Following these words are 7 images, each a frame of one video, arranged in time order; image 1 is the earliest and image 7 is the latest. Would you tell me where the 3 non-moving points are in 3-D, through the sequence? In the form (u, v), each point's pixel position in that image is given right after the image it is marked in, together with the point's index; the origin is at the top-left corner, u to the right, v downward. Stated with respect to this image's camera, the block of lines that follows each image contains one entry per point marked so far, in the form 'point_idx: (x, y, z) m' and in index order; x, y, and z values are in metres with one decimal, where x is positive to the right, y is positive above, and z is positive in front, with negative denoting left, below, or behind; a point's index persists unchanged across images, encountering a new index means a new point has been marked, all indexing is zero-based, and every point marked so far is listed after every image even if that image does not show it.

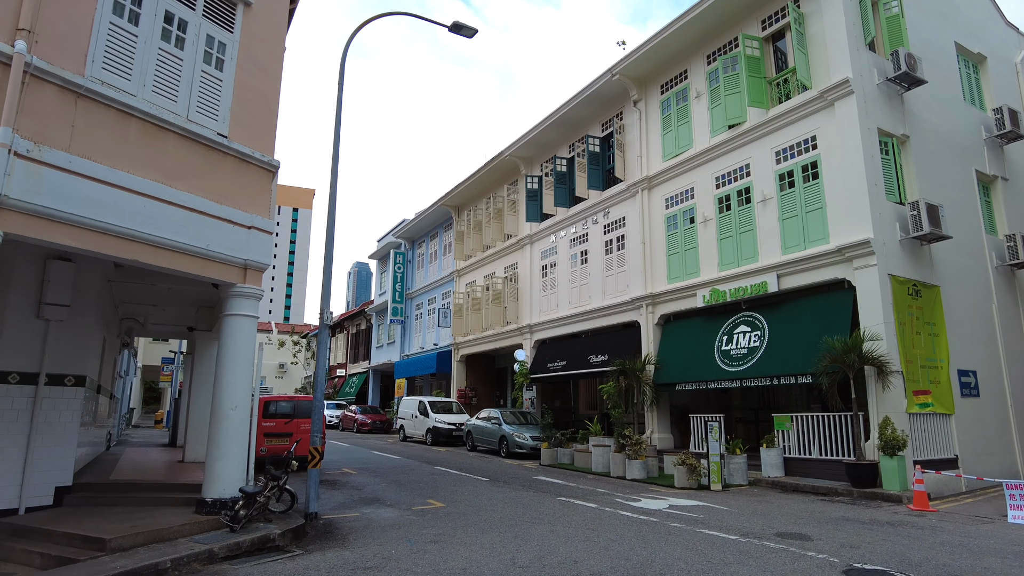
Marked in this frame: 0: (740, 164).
0: (+5.9, +3.2, +16.1) m
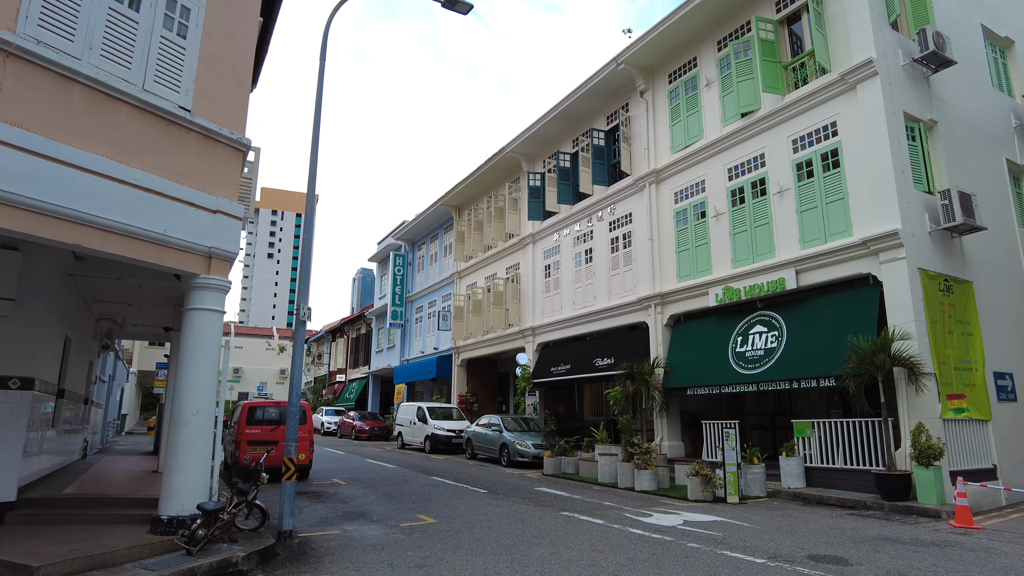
0: (+5.9, +3.2, +15.1) m
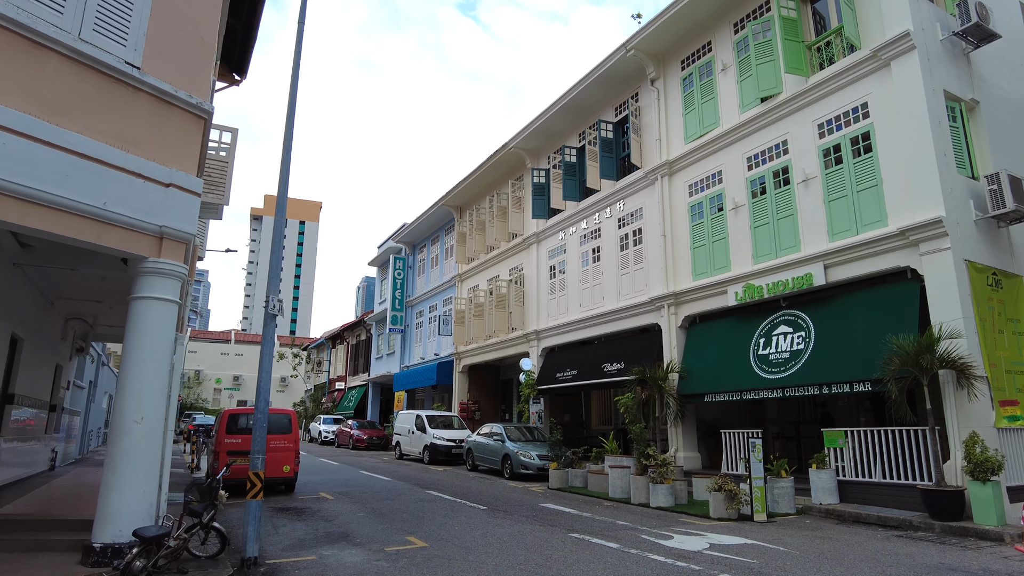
0: (+5.9, +3.3, +14.0) m
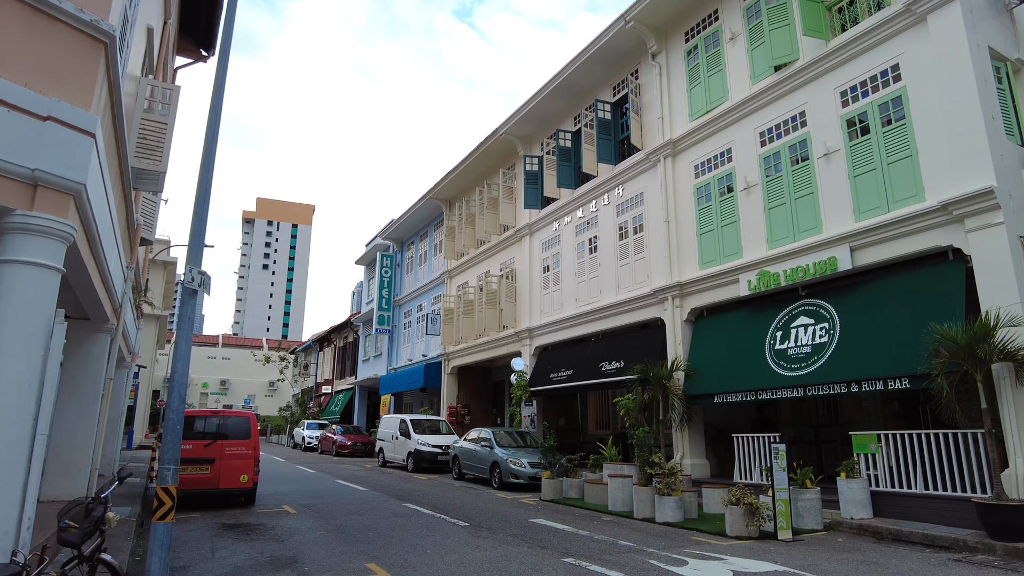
0: (+5.7, +3.5, +12.6) m
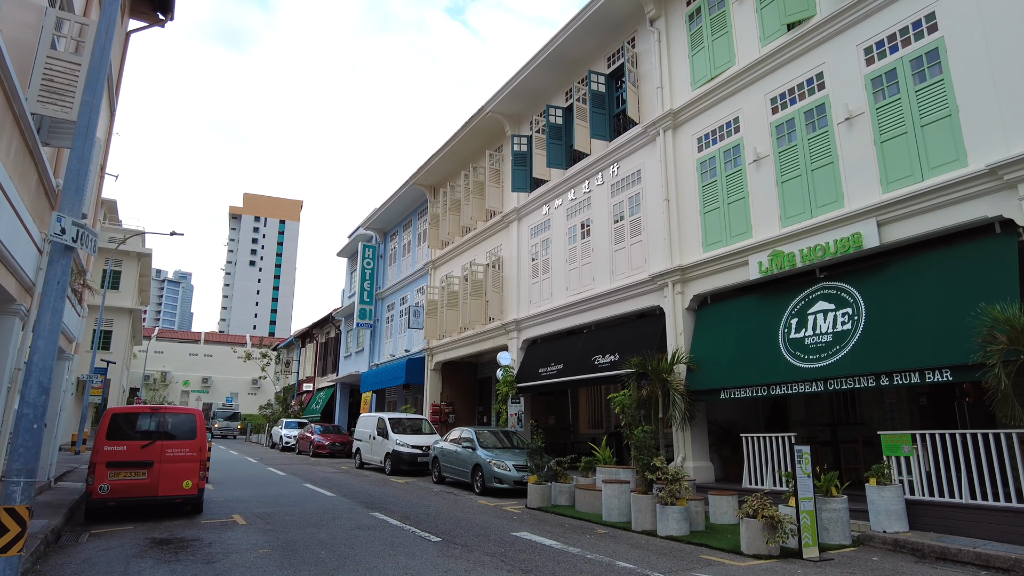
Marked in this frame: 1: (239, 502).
0: (+5.4, +3.8, +11.3) m
1: (-5.4, -4.2, +12.4) m
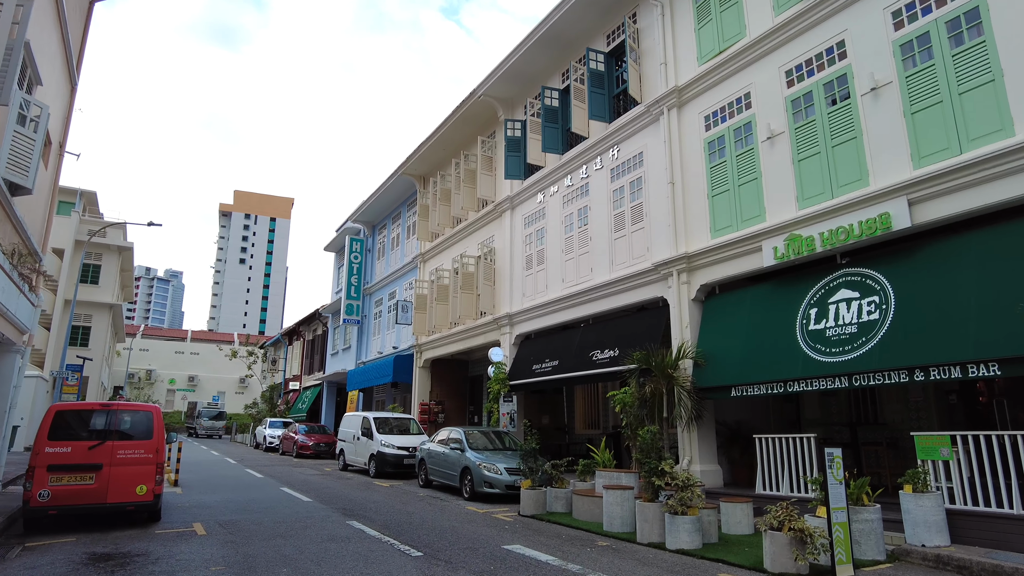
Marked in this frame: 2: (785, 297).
0: (+5.3, +4.0, +10.4) m
1: (-5.5, -4.0, +11.3) m
2: (+4.5, -0.1, +10.4) m
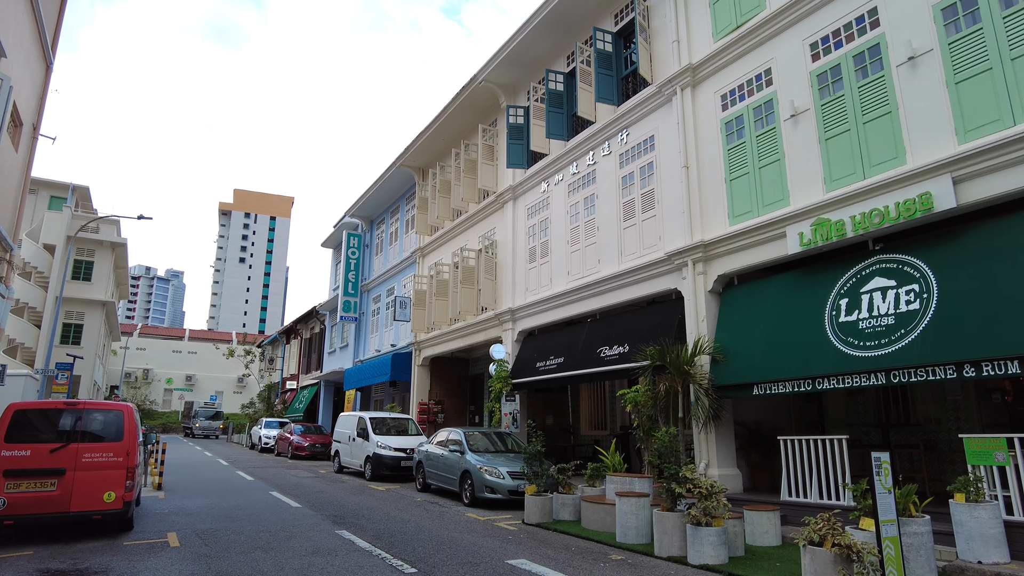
0: (+5.3, +4.2, +9.6) m
1: (-5.5, -3.8, +10.5) m
2: (+4.6, 0.0, +9.6) m
